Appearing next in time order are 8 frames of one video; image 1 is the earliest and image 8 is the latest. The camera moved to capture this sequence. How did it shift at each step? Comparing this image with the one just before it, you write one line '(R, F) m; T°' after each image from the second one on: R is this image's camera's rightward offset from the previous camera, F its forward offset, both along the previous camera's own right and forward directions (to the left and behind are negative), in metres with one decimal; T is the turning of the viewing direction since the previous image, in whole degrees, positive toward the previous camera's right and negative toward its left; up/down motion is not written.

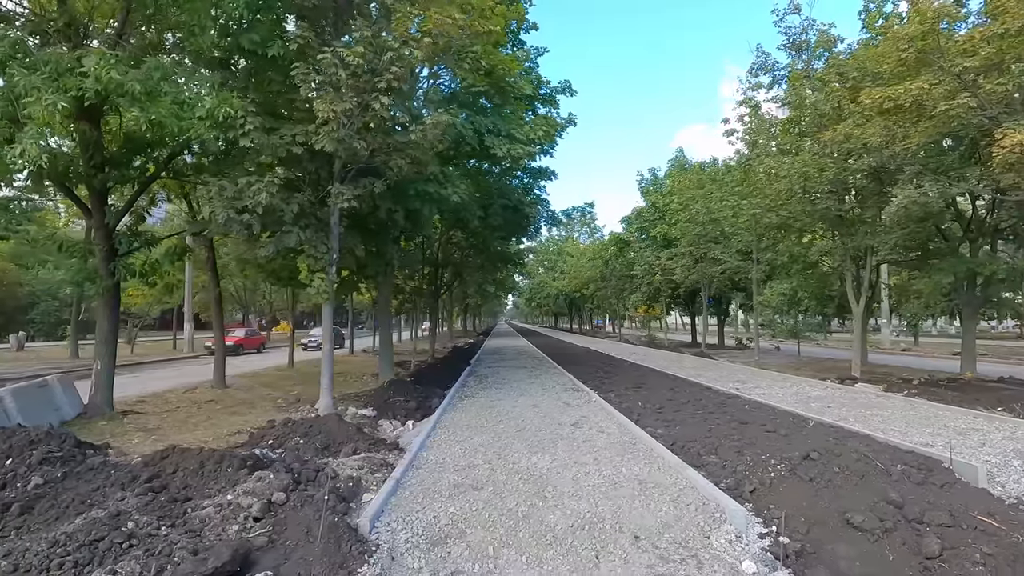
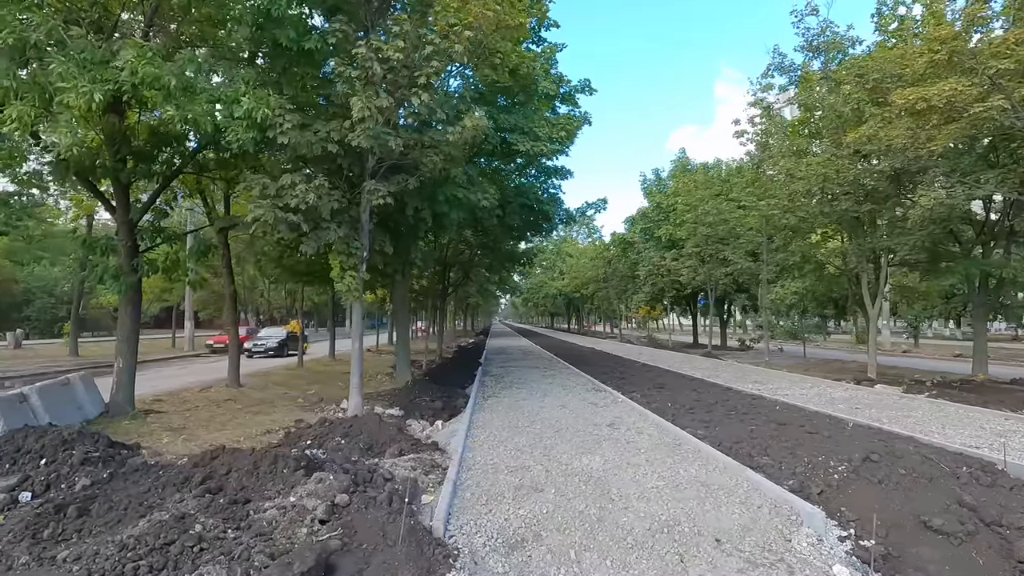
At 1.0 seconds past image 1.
(-0.6, +0.1) m; +1°
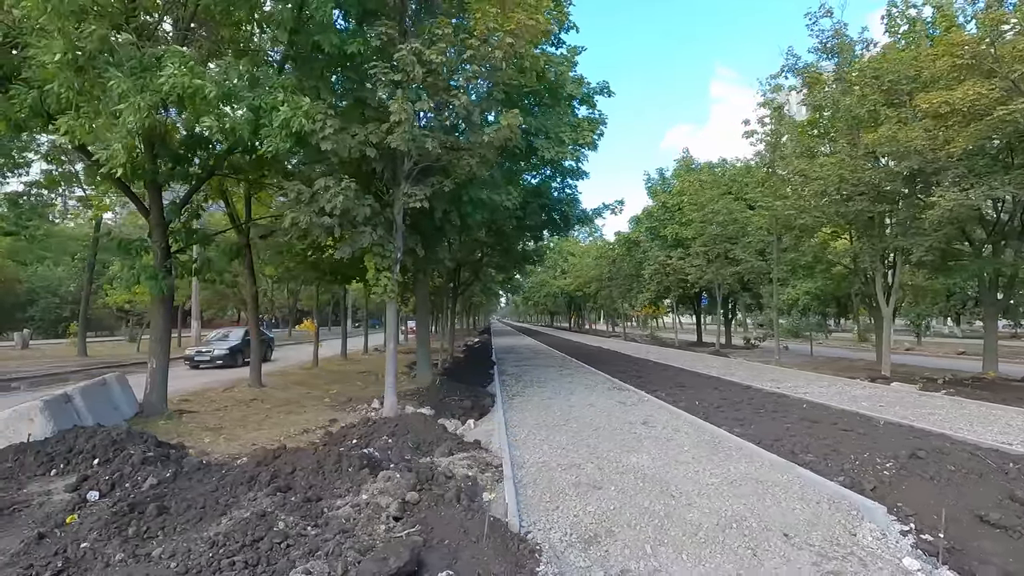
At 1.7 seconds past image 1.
(-0.6, -0.1) m; 0°
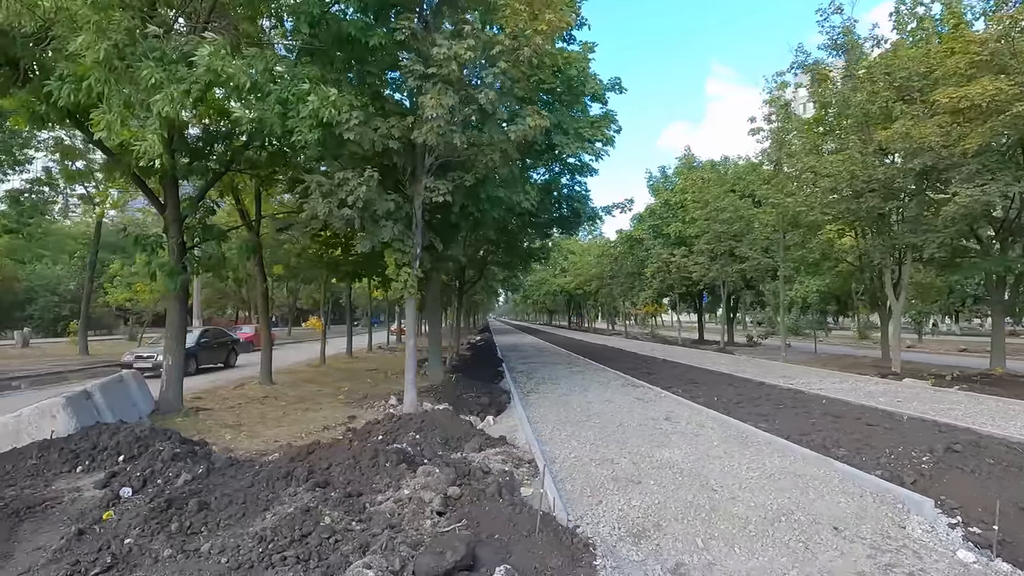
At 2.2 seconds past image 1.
(-0.4, 0.0) m; 0°
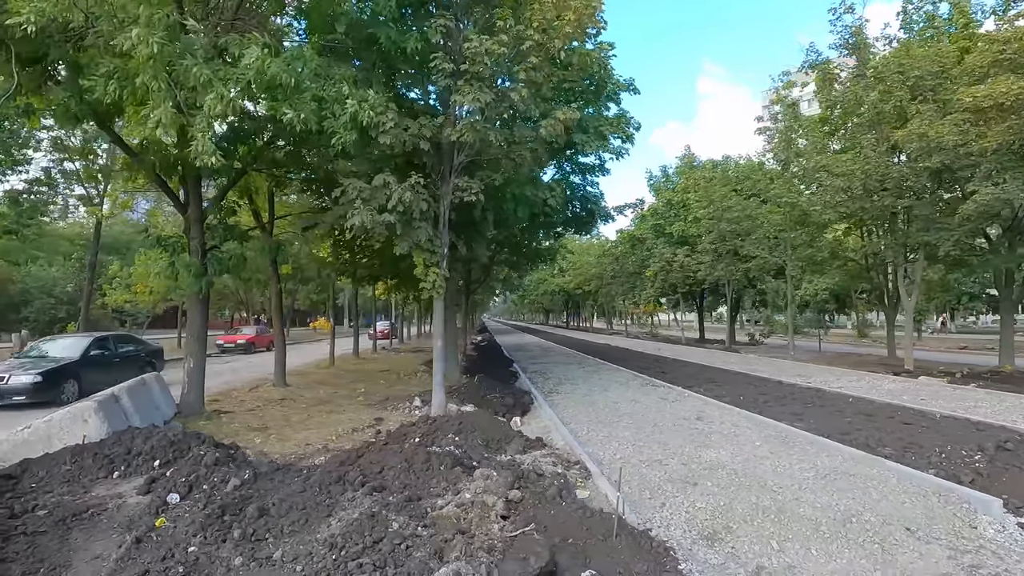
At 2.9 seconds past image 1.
(-0.5, +0.1) m; +1°
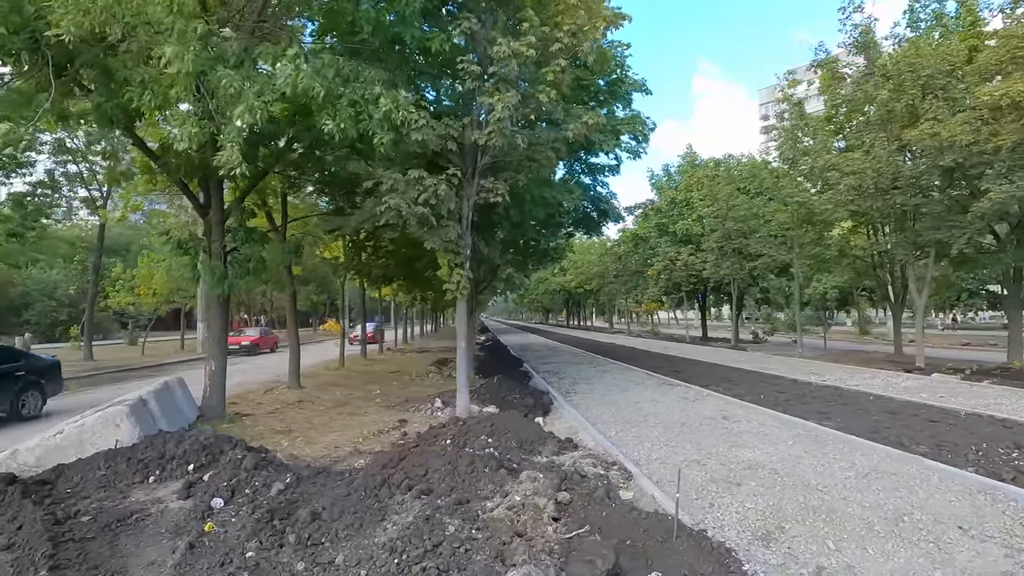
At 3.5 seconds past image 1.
(-0.4, 0.0) m; 0°
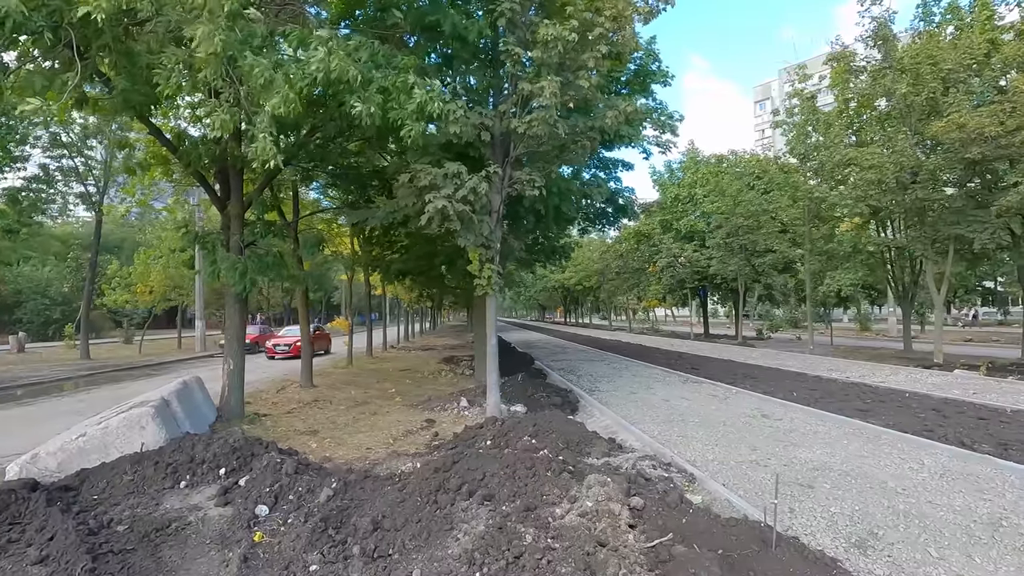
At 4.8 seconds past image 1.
(-0.6, +0.3) m; +1°
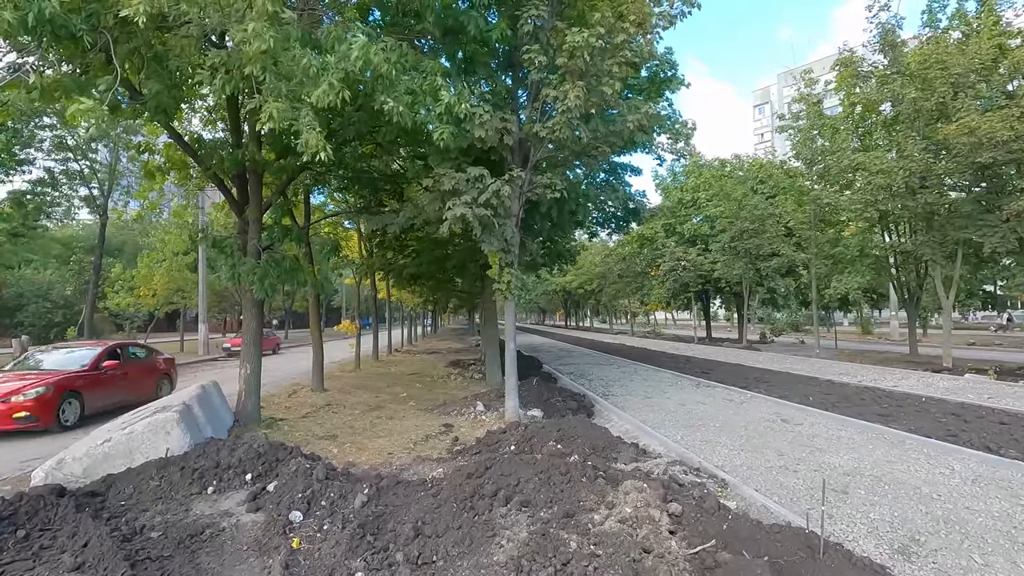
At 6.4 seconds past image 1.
(-0.3, 0.0) m; 0°
